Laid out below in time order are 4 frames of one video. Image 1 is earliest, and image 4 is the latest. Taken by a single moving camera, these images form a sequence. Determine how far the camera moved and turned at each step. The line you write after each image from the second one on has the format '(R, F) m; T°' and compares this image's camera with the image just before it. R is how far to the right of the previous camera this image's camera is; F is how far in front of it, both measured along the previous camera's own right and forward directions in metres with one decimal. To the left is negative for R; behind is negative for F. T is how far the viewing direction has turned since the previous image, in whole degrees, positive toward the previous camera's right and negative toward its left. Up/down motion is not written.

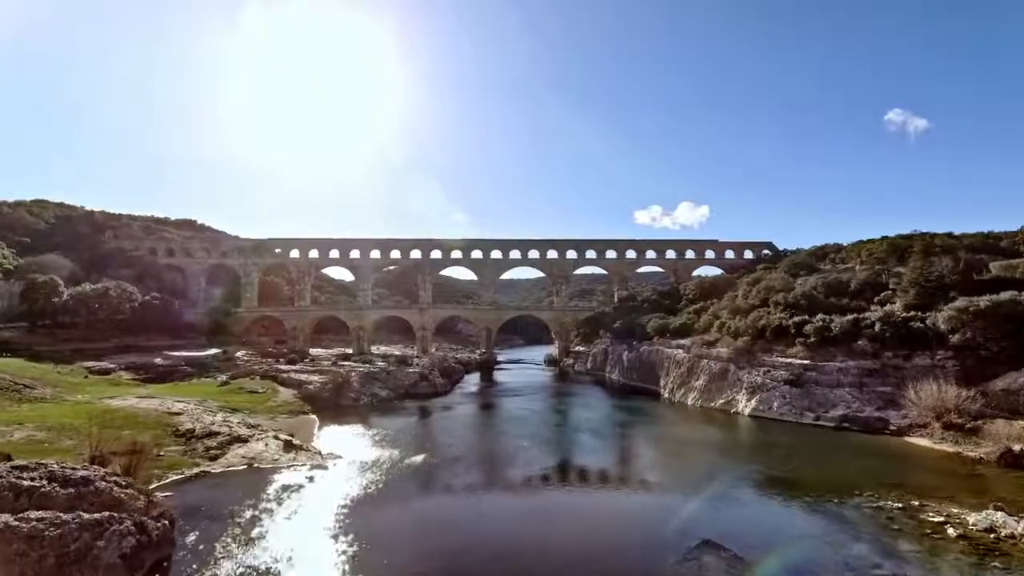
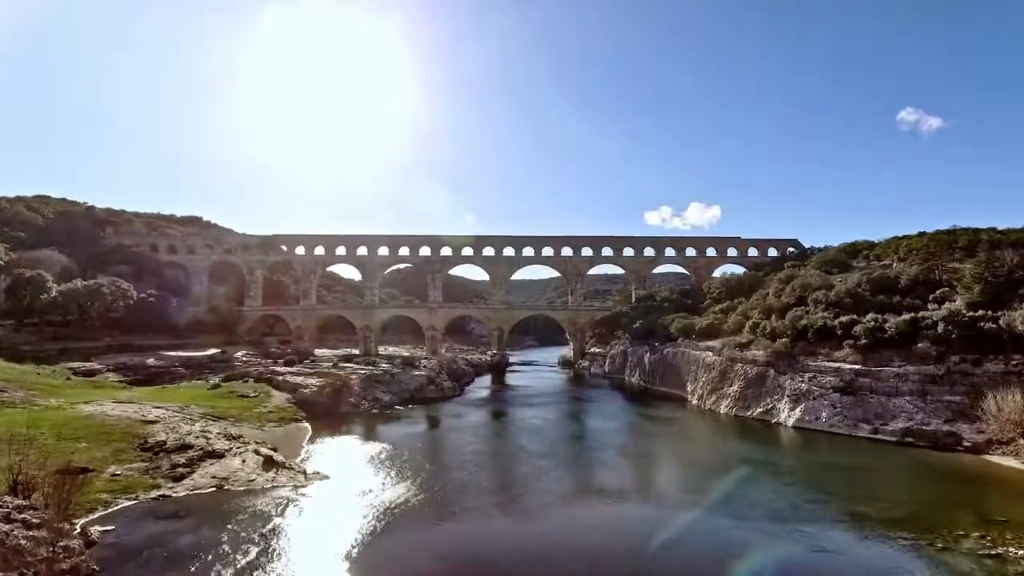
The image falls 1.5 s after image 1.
(-0.2, +3.3) m; -1°
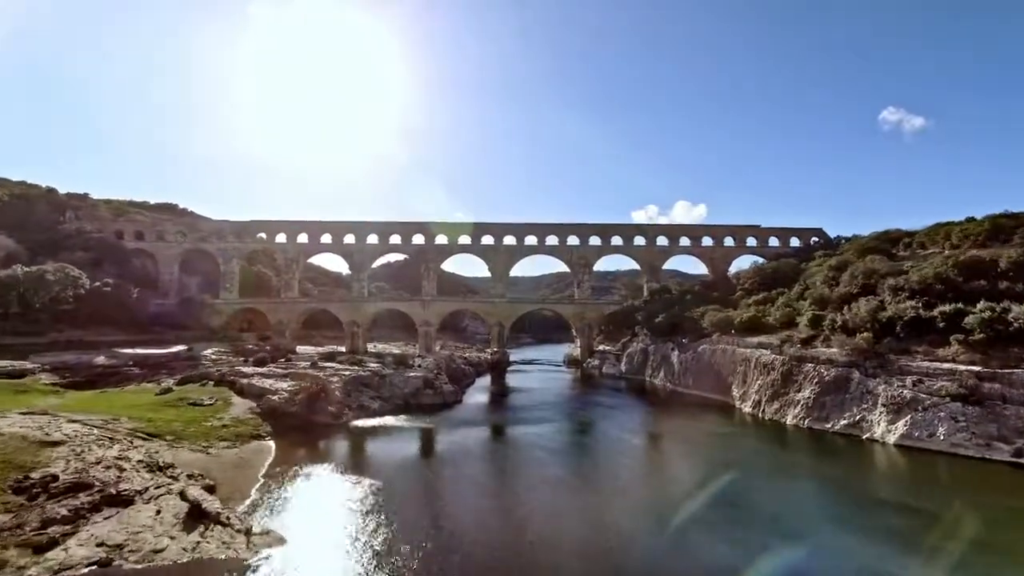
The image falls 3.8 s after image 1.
(-1.4, +6.6) m; +1°
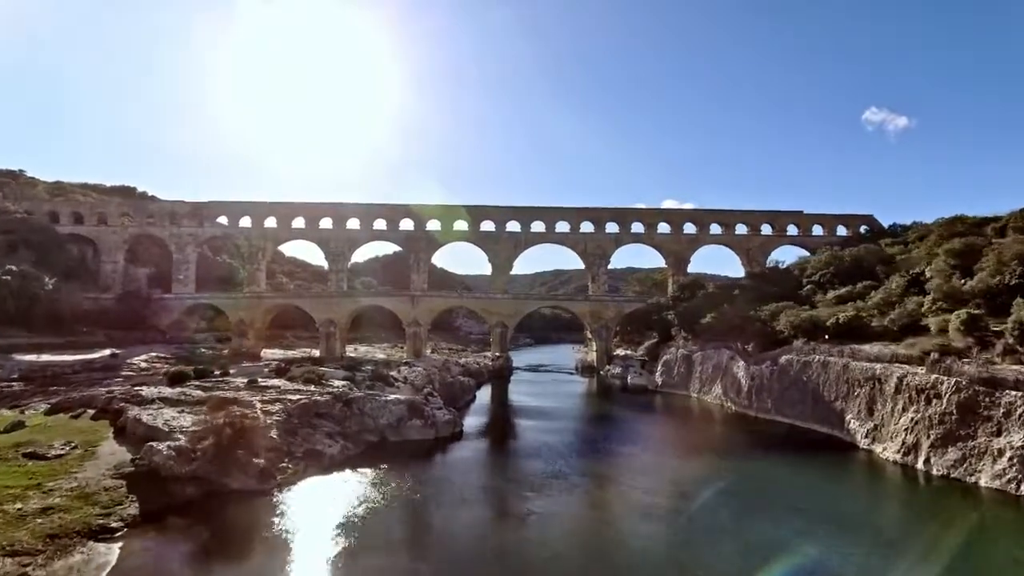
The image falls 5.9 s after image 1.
(-1.3, +10.4) m; +1°
